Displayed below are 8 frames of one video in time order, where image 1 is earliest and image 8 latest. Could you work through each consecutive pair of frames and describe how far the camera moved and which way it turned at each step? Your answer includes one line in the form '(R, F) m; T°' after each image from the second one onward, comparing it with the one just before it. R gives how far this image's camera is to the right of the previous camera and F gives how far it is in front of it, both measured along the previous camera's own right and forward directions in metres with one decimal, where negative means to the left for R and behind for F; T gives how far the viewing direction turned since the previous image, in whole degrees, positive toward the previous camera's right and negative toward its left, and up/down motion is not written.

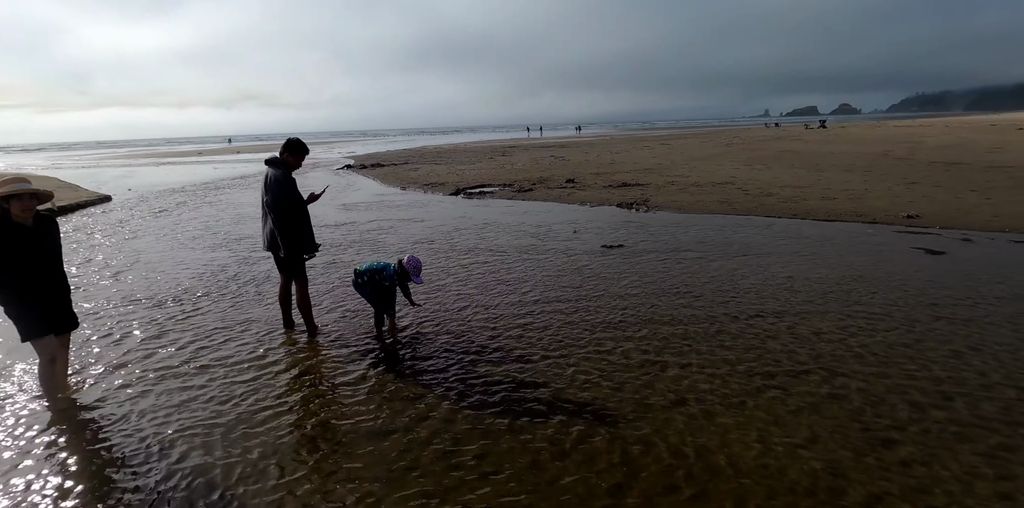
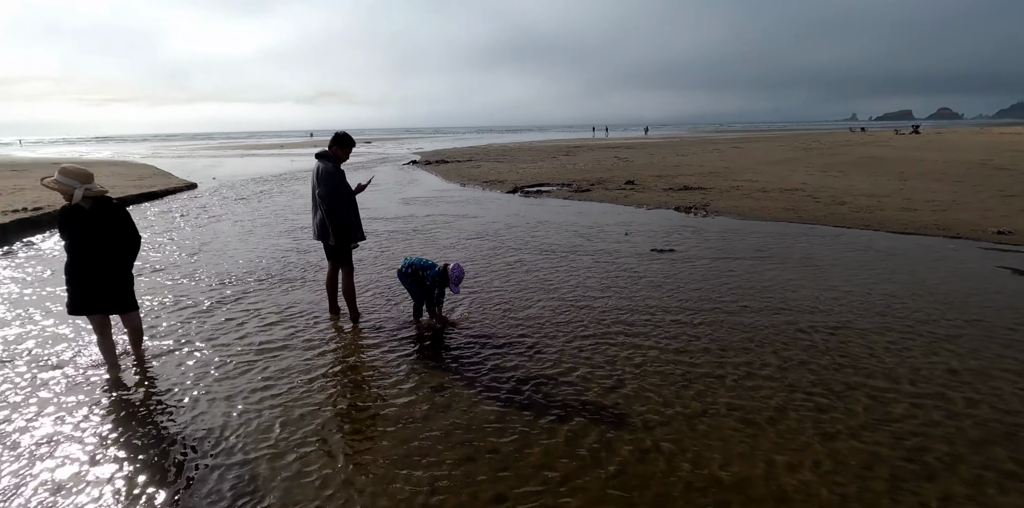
(+0.3, 0.0) m; -7°
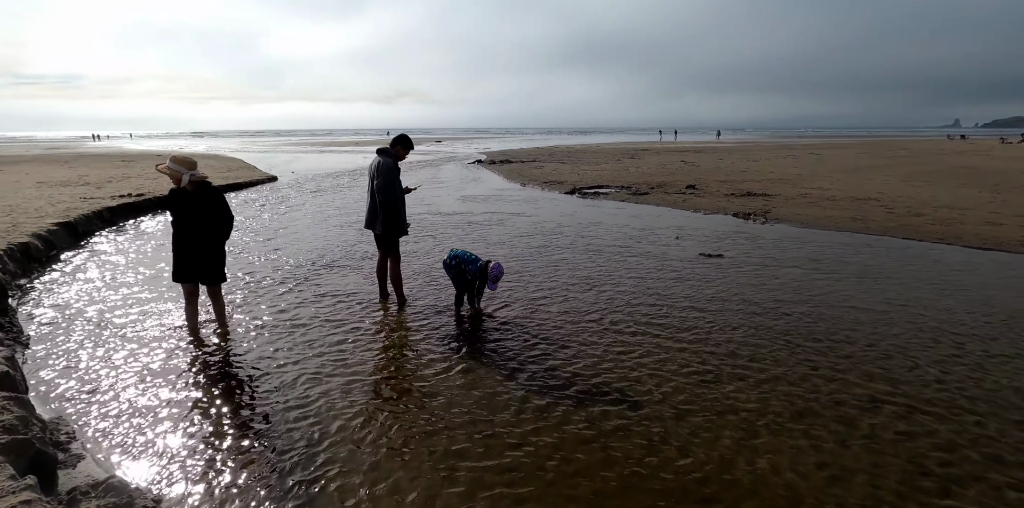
(+0.3, -0.2) m; -7°
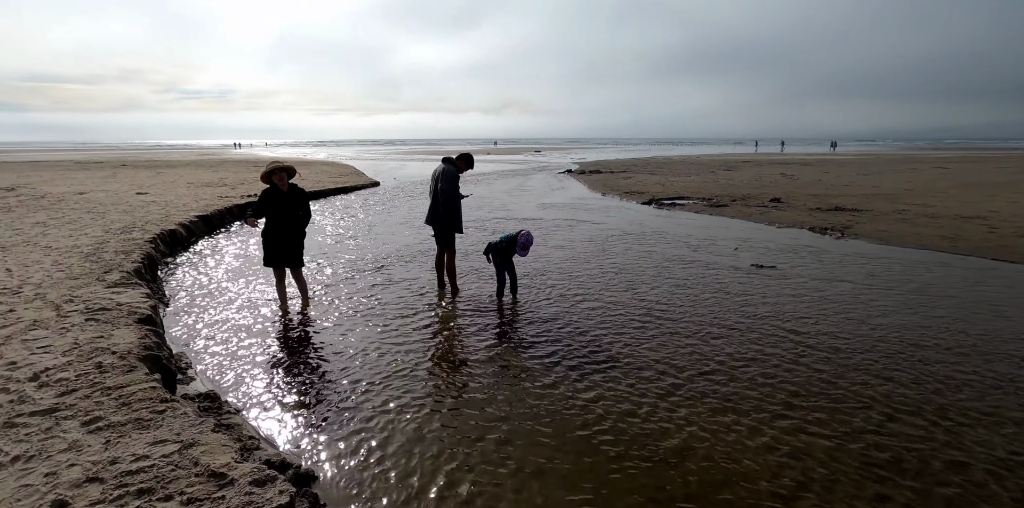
(+0.8, -0.6) m; -10°
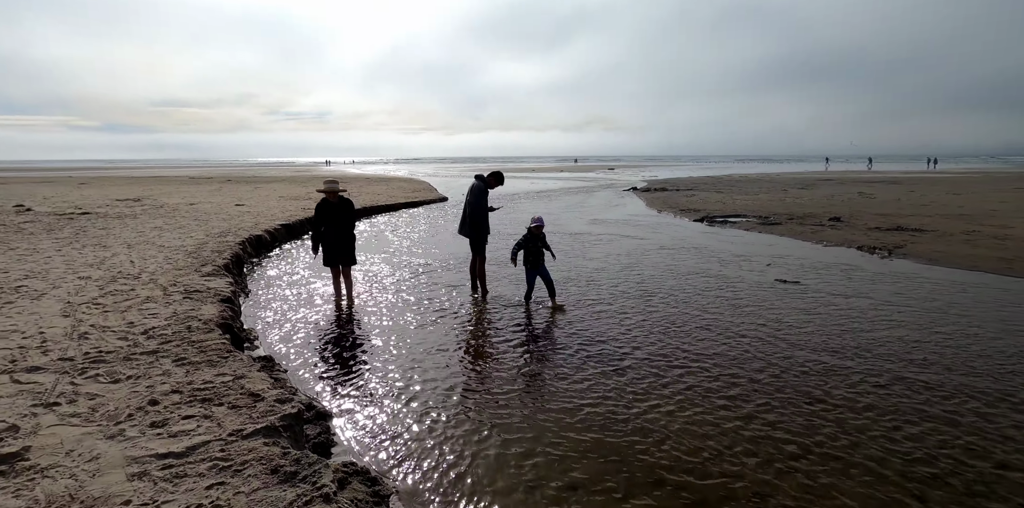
(+0.8, -0.8) m; -8°
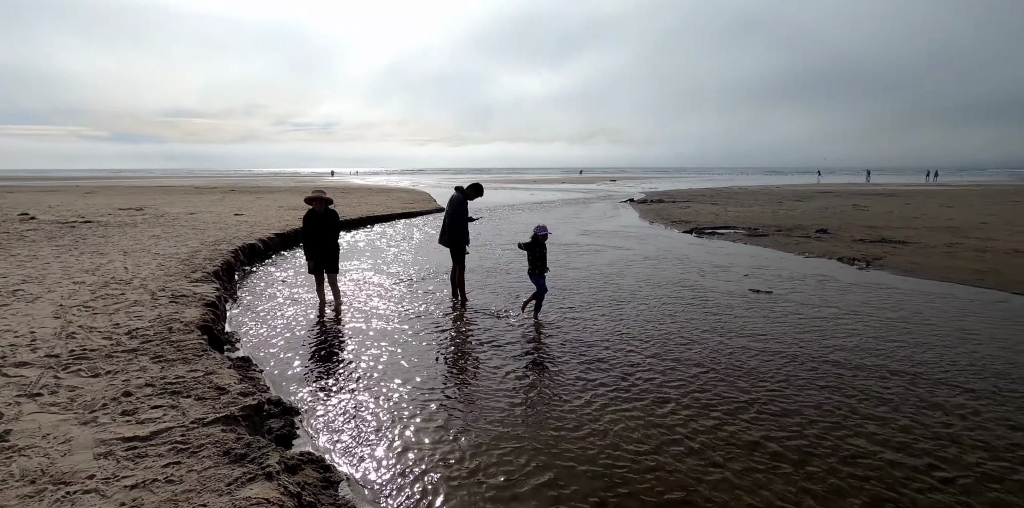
(+0.4, -0.3) m; 0°
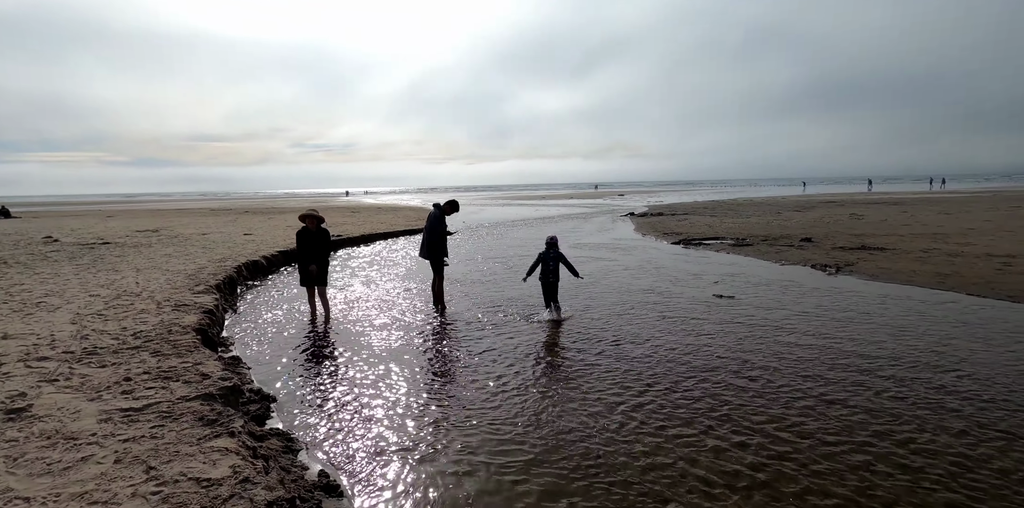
(+0.7, -0.7) m; -1°
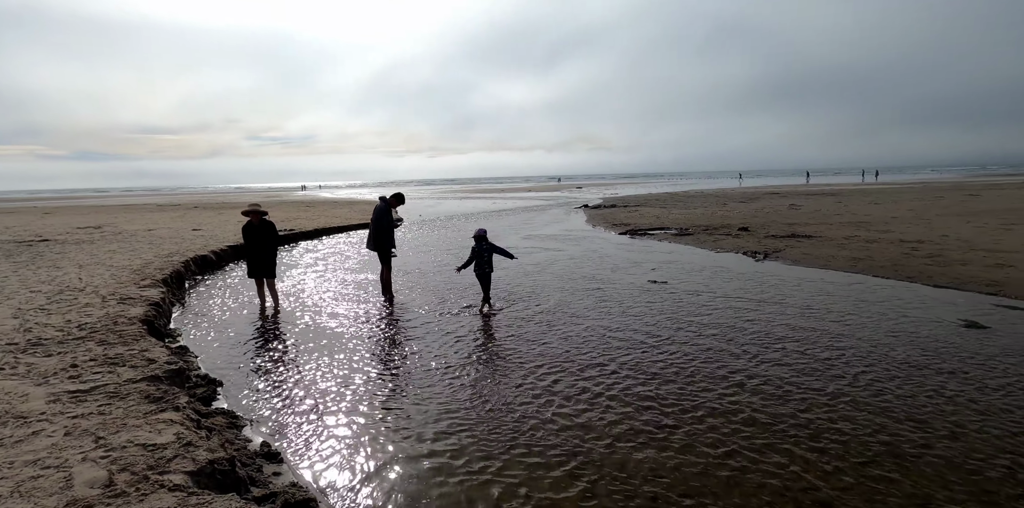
(+0.3, -0.5) m; +4°
